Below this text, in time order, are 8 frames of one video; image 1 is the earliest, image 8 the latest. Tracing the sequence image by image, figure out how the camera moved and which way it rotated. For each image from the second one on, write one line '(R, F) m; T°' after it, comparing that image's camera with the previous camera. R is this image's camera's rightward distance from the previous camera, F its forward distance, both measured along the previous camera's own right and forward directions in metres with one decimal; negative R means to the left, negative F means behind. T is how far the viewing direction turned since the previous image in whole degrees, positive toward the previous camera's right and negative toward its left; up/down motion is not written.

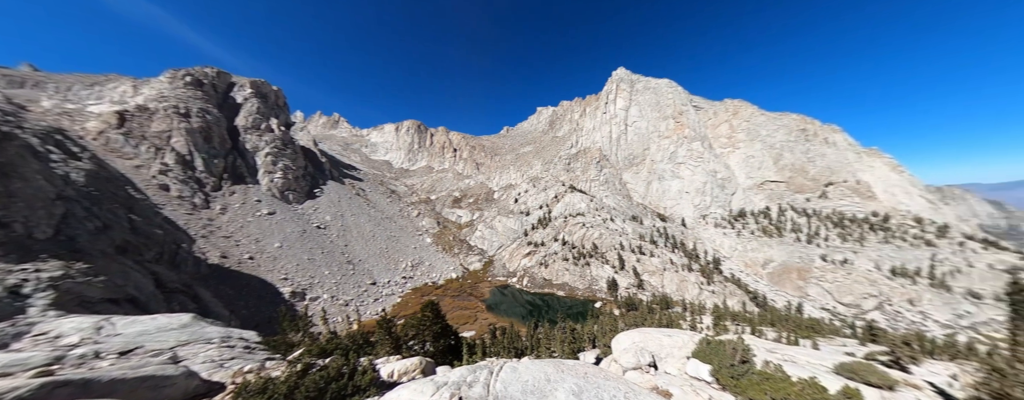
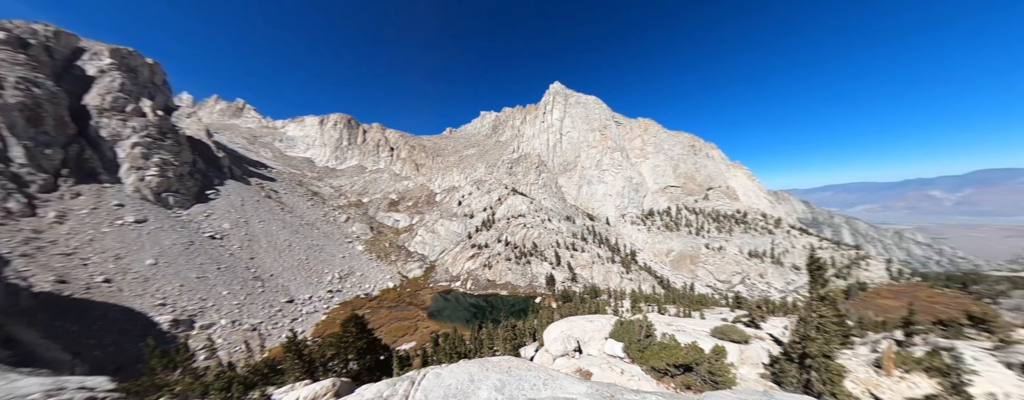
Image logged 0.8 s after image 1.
(-3.3, -0.5) m; +14°
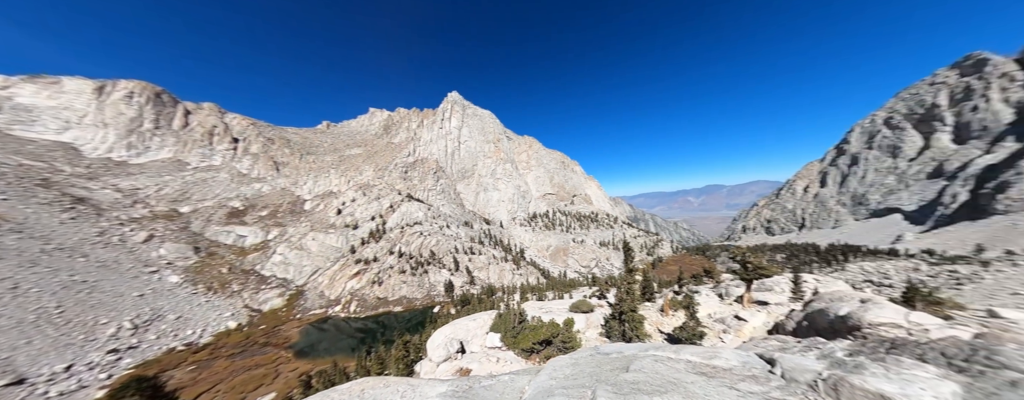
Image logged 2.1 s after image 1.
(-7.4, 0.0) m; +27°
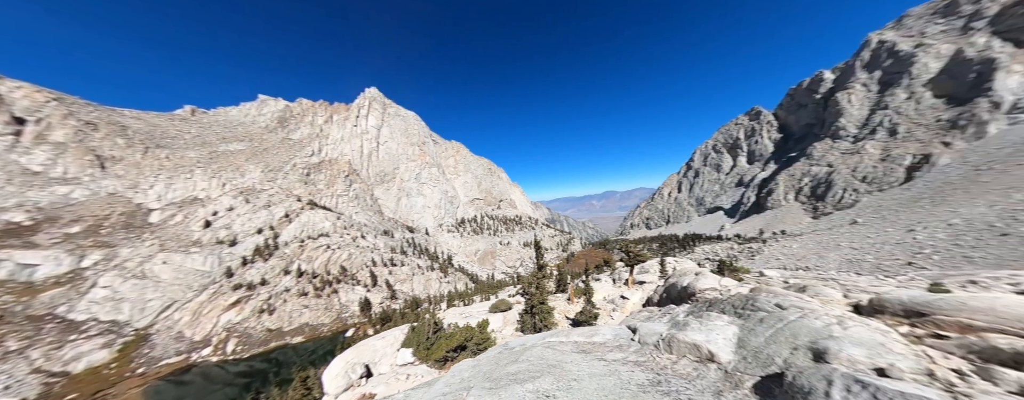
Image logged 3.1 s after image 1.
(+0.5, -0.1) m; +16°
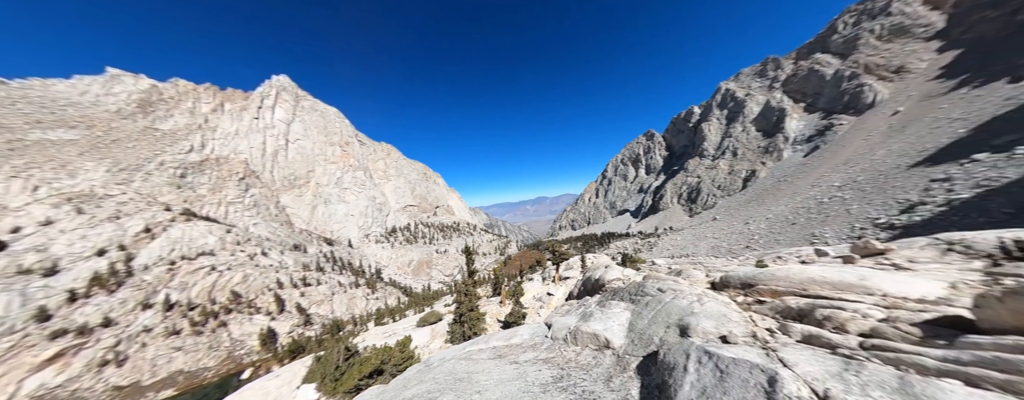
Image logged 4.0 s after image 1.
(+0.4, +0.1) m; +13°
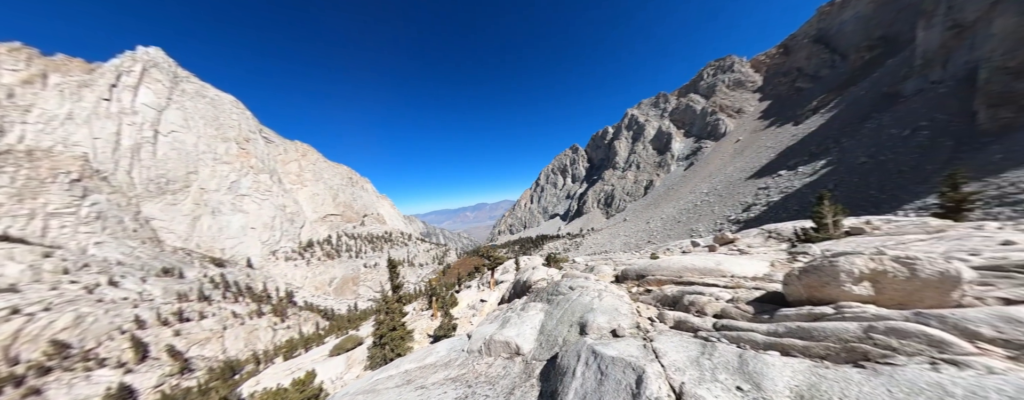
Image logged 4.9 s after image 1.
(+0.5, +0.2) m; +13°
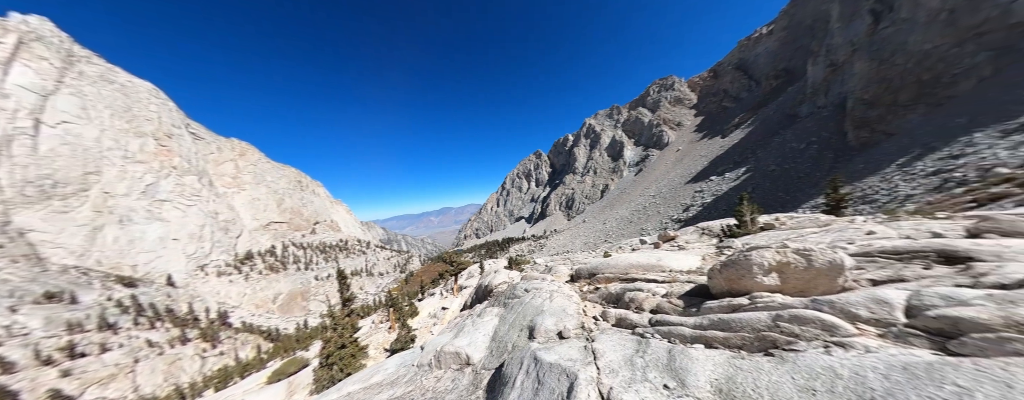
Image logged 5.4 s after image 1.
(+0.2, +0.1) m; +7°
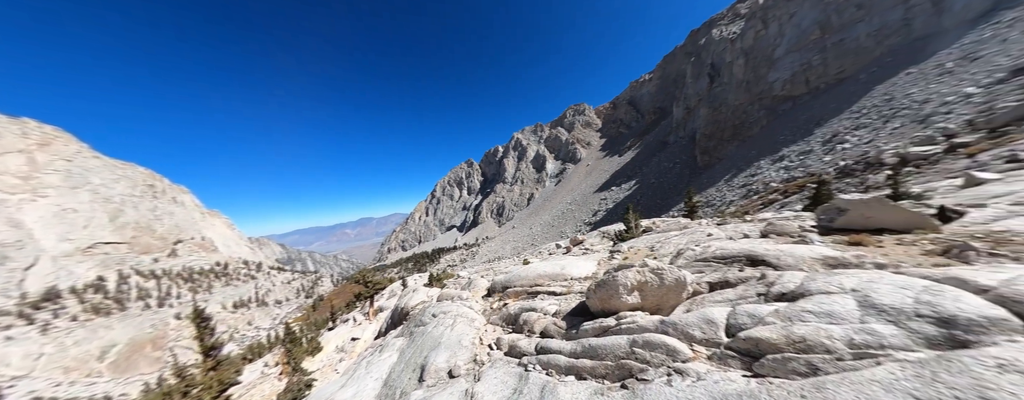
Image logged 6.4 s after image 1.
(+0.4, +0.2) m; +15°
